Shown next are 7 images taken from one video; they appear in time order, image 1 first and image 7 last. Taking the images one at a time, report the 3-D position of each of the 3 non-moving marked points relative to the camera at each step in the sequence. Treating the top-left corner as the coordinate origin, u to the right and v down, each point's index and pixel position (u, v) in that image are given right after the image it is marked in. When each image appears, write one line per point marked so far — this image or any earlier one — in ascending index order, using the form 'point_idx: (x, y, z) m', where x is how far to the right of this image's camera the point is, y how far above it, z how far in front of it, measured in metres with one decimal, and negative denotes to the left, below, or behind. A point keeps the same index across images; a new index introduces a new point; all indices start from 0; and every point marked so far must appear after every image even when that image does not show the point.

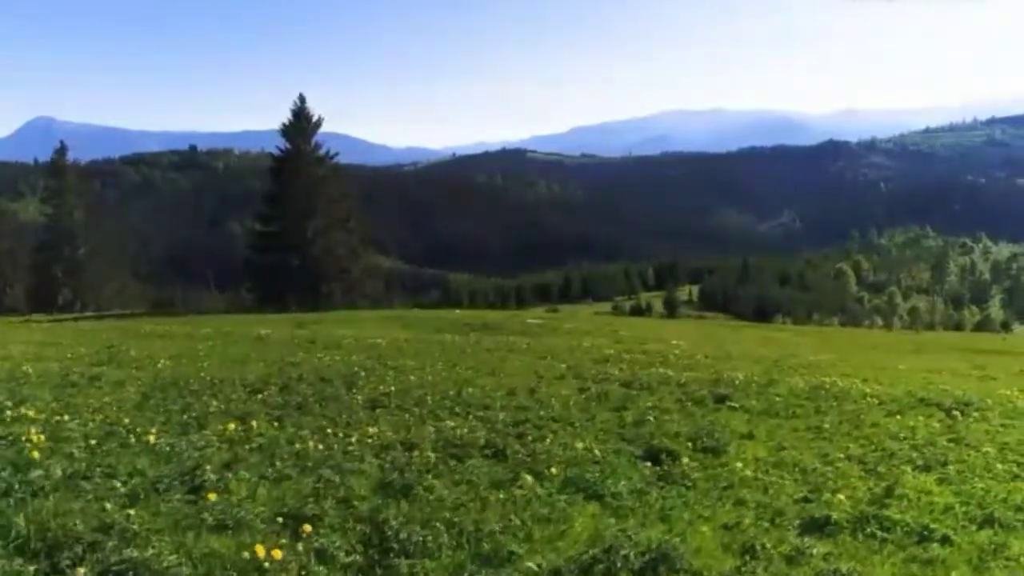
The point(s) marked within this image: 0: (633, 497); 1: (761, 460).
0: (+1.2, -2.1, +9.3) m
1: (+3.2, -2.2, +12.1) m
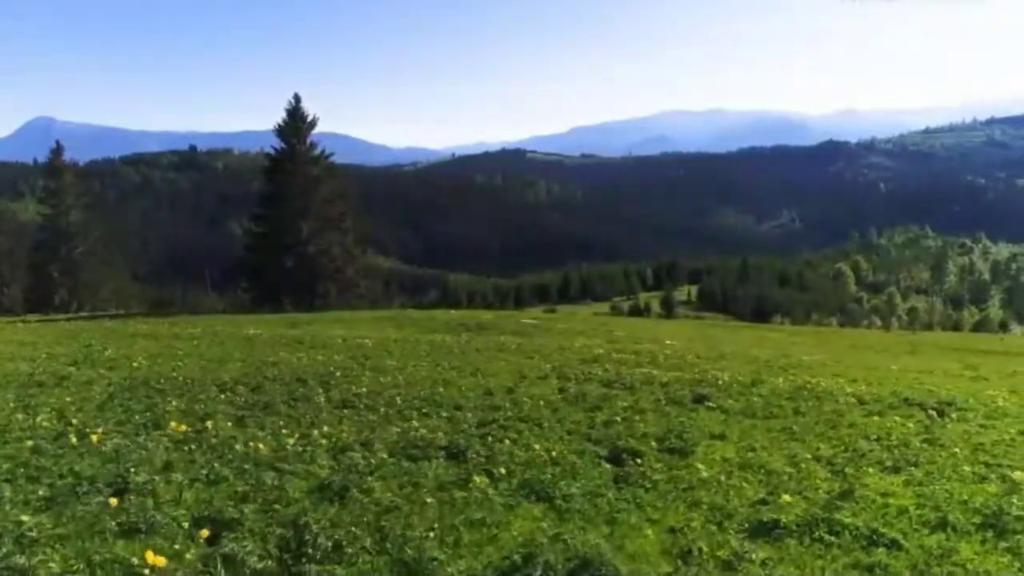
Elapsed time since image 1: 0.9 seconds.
0: (+0.7, -2.1, +9.1) m
1: (+2.7, -2.2, +11.8) m
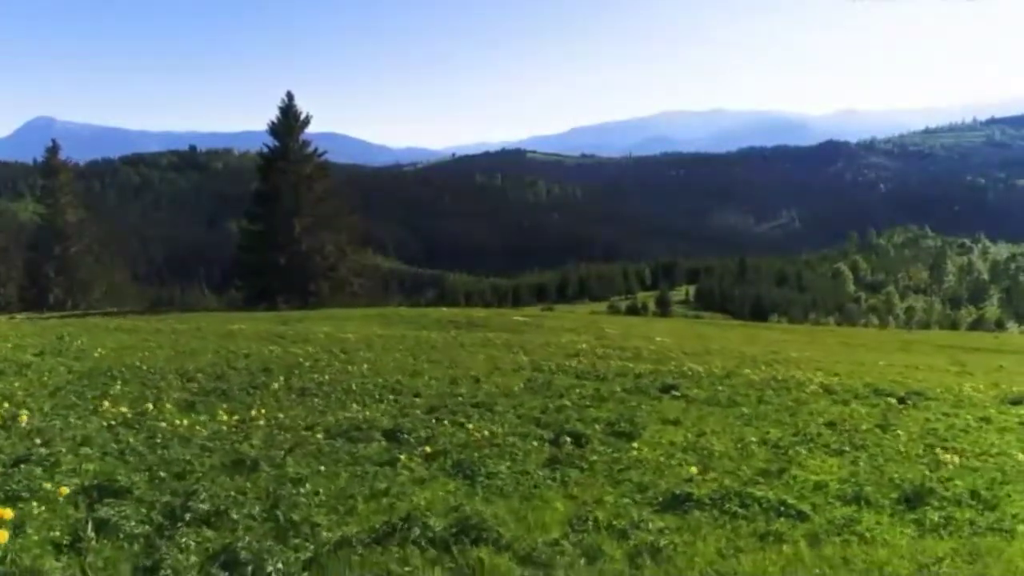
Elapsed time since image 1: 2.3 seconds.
0: (-0.1, -1.8, +9.0) m
1: (+2.0, -2.0, +11.8) m
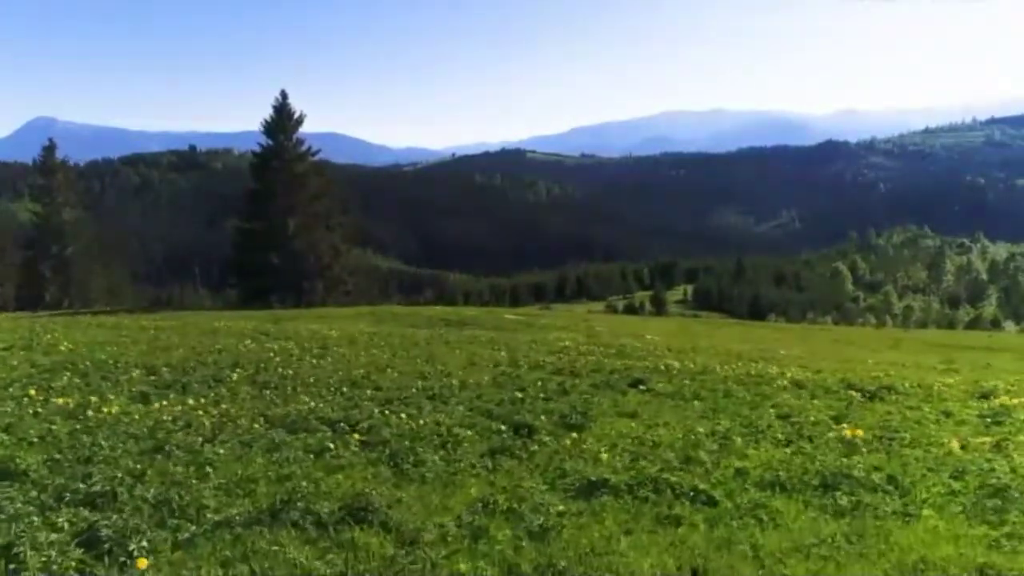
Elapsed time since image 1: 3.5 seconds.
0: (-0.7, -1.7, +9.0) m
1: (+1.3, -1.8, +11.7) m
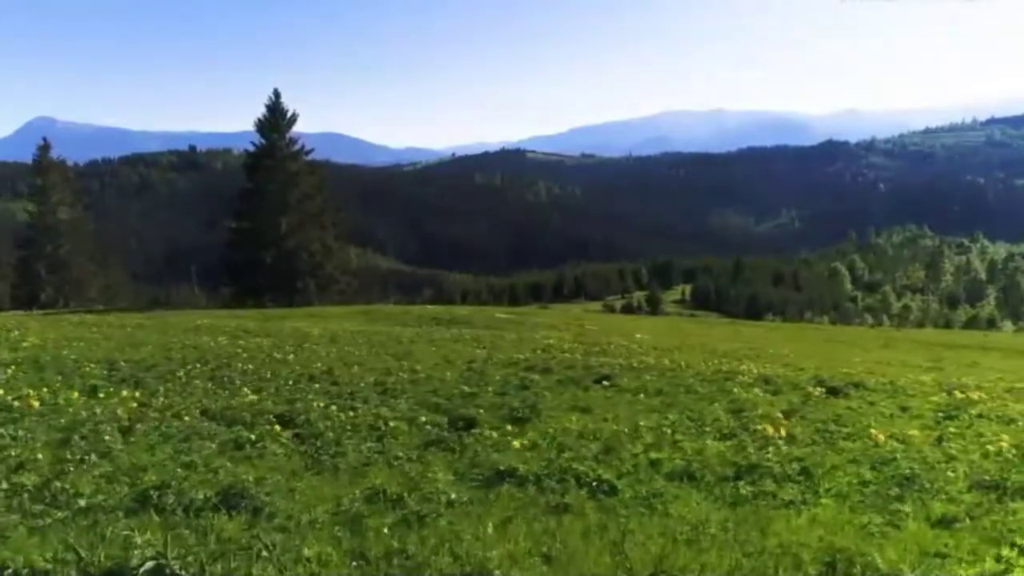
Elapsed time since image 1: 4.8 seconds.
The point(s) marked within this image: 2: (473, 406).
0: (-1.5, -1.6, +8.9) m
1: (+0.6, -1.7, +11.7) m
2: (-0.5, -1.7, +13.1) m
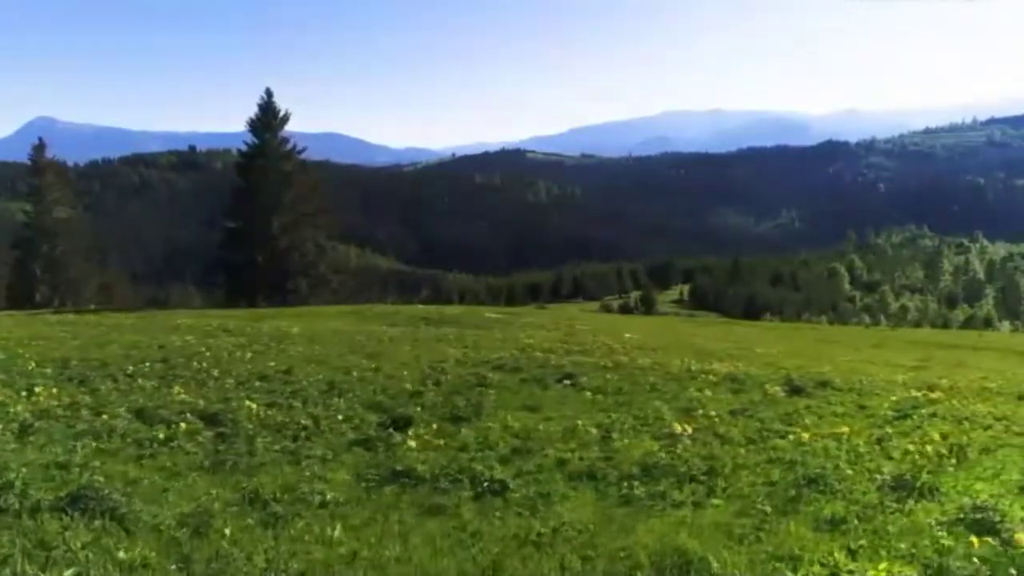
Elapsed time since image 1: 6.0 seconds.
0: (-2.3, -1.6, +8.7) m
1: (-0.2, -1.7, +11.5) m
2: (-1.3, -1.6, +12.9) m
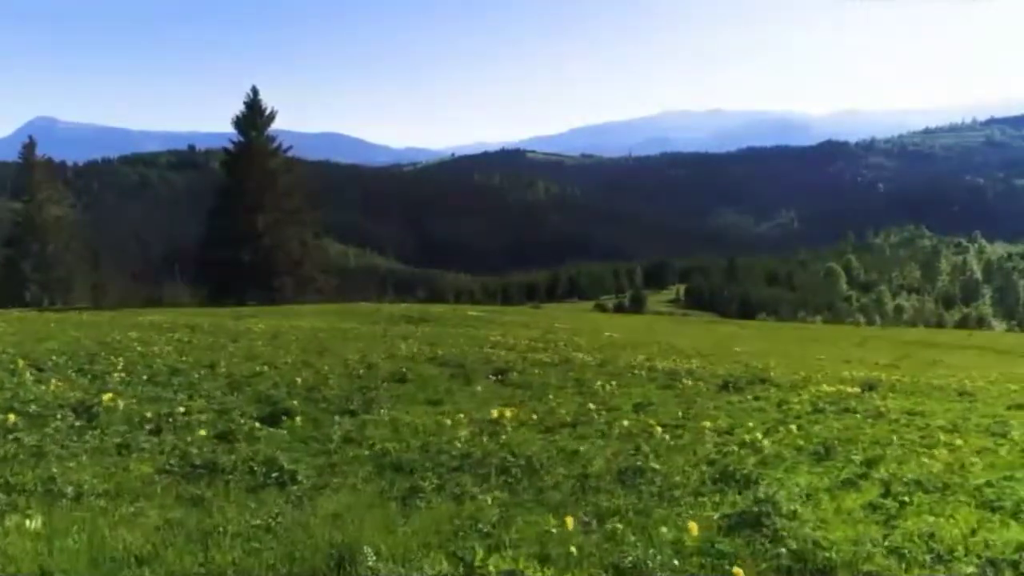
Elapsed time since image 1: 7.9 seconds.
0: (-3.7, -1.4, +8.4) m
1: (-1.7, -1.6, +11.1) m
2: (-2.8, -1.5, +12.6) m
